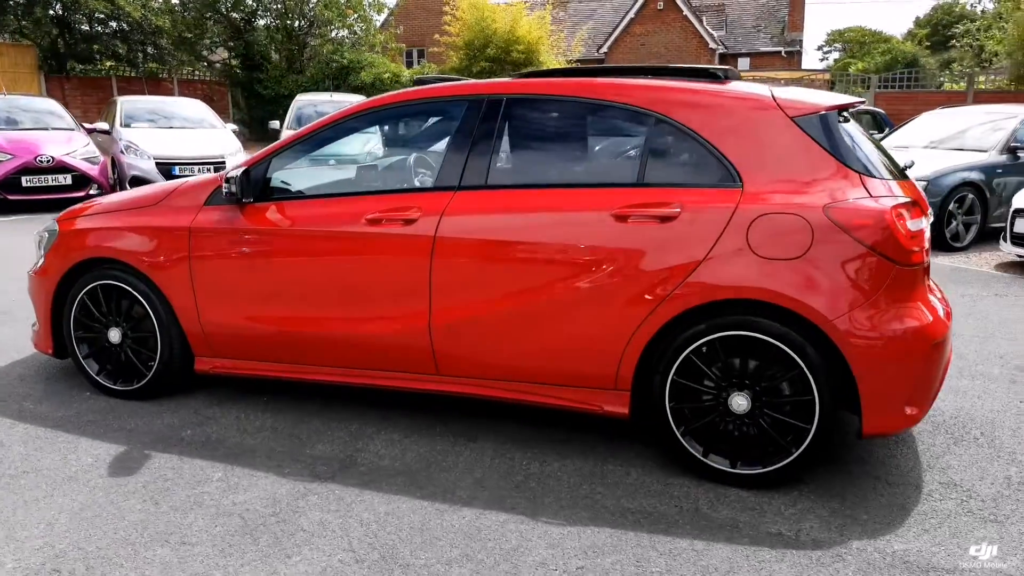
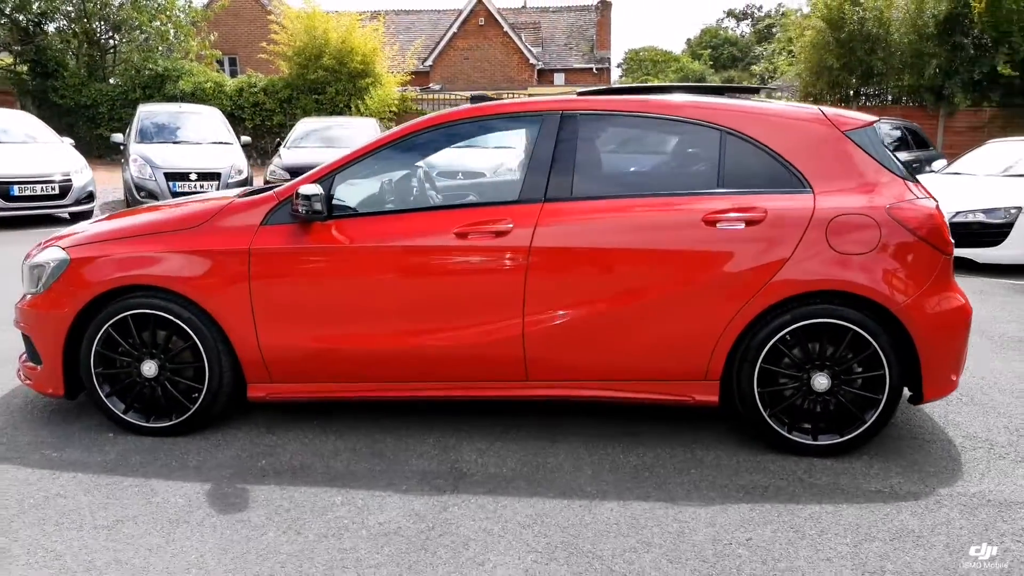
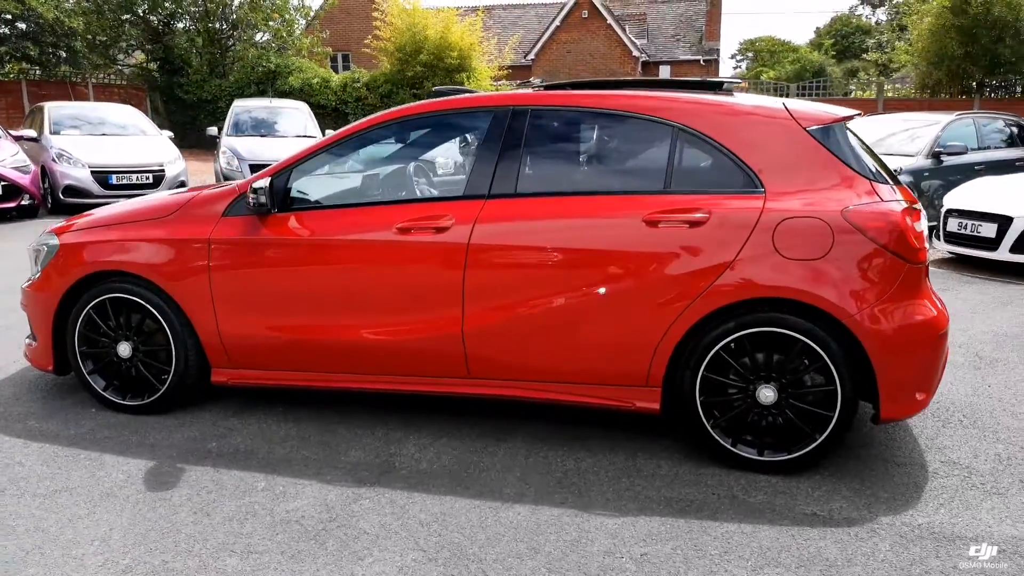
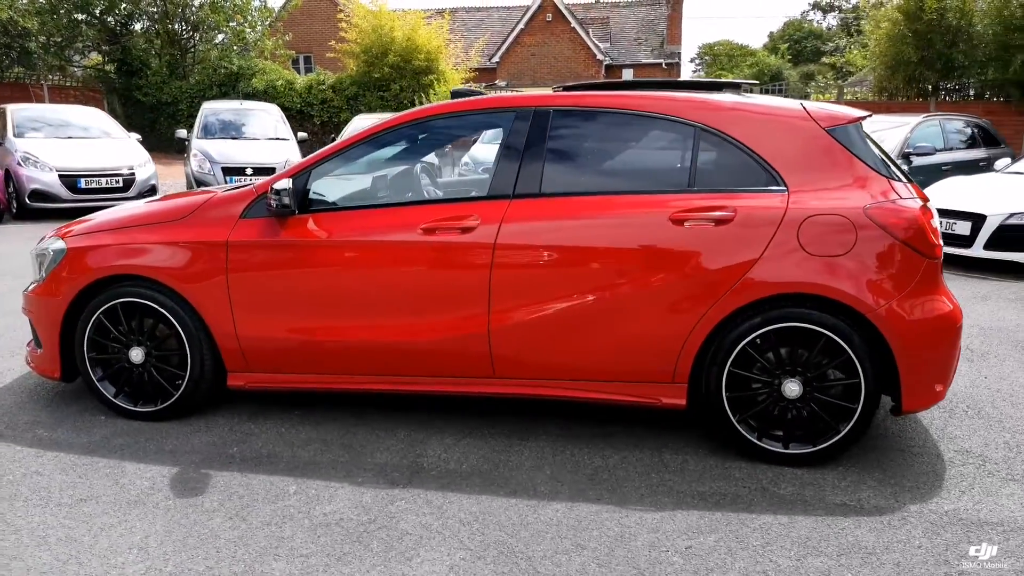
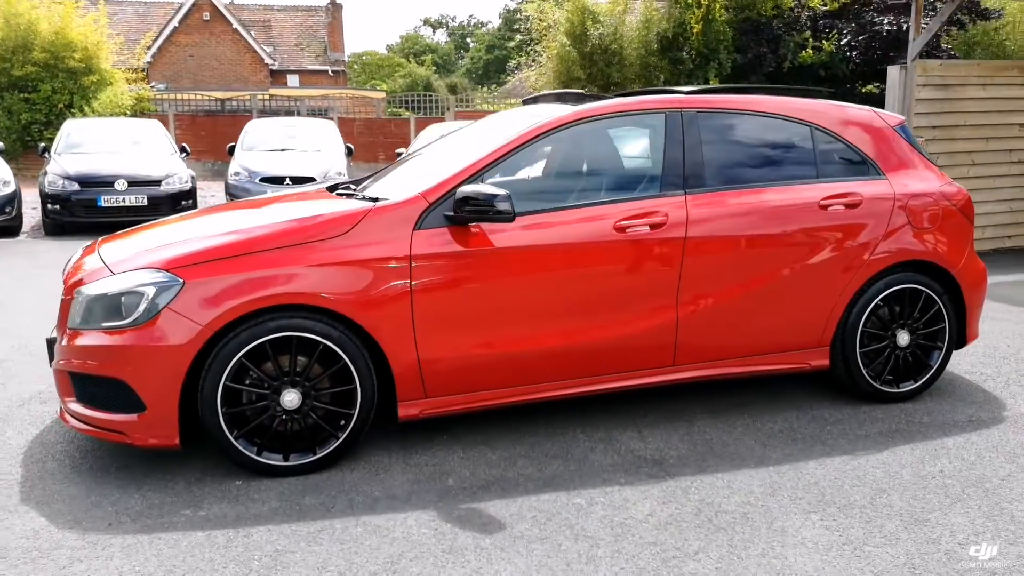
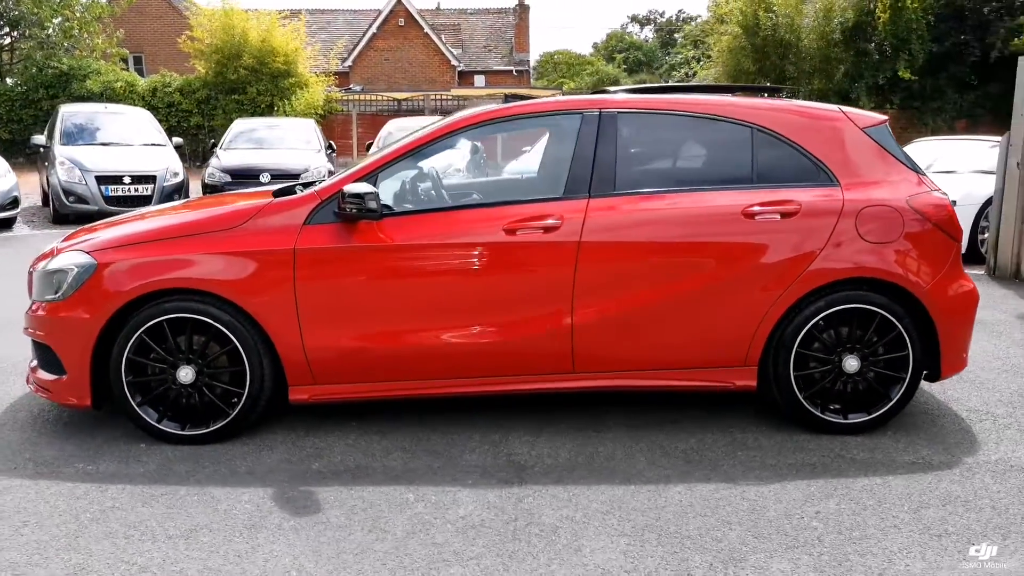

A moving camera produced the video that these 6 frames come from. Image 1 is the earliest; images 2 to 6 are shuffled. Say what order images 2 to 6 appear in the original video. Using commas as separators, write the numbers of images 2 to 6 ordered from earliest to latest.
3, 4, 2, 6, 5
